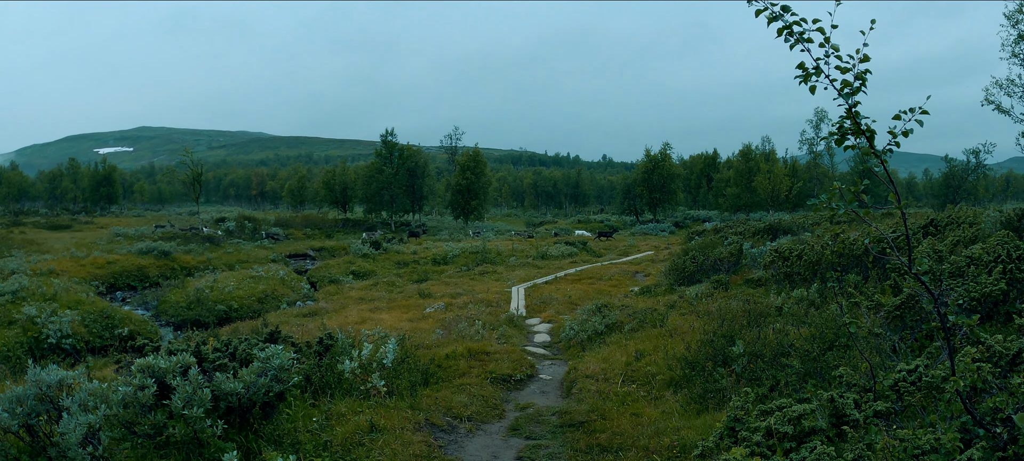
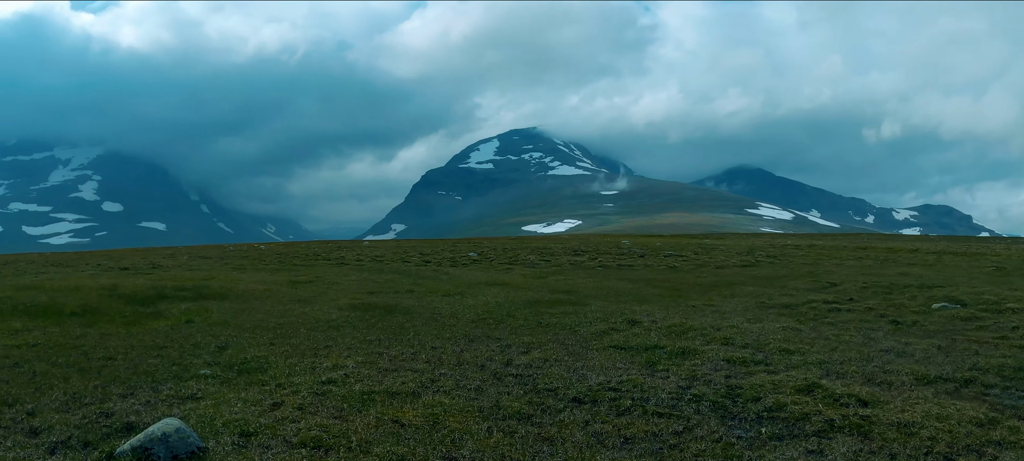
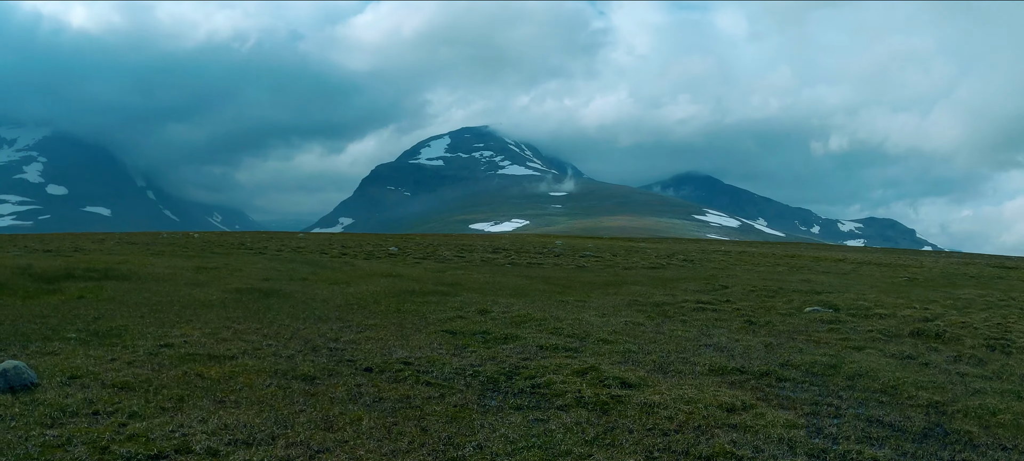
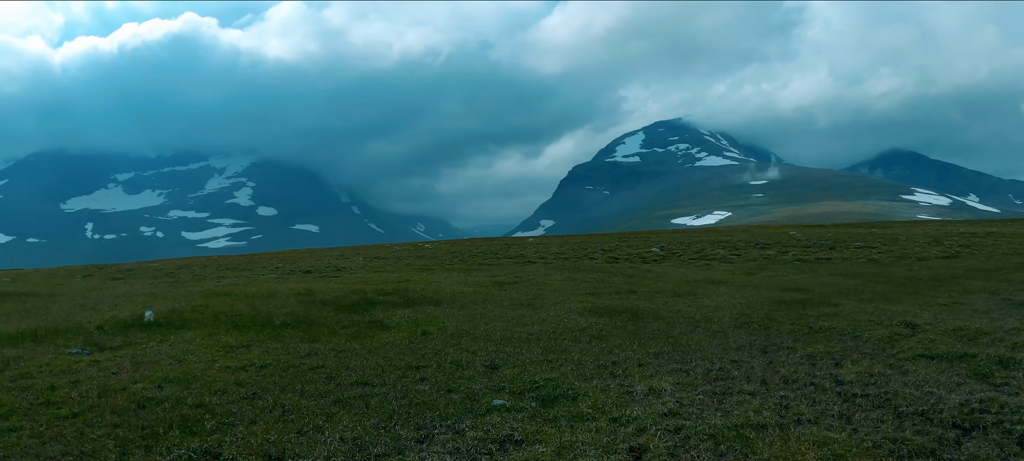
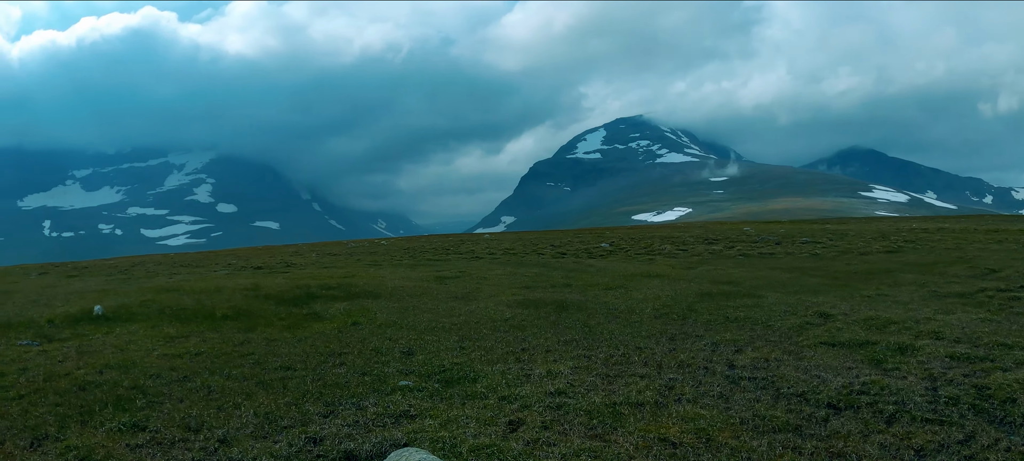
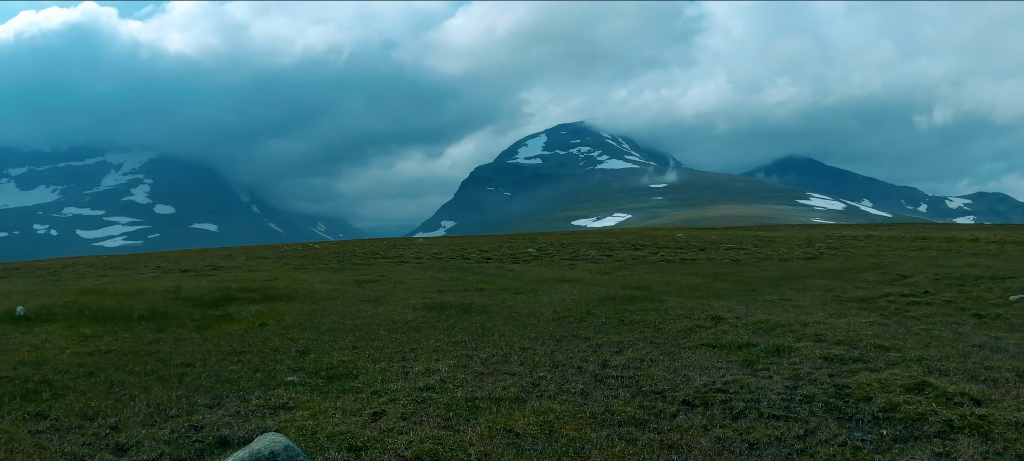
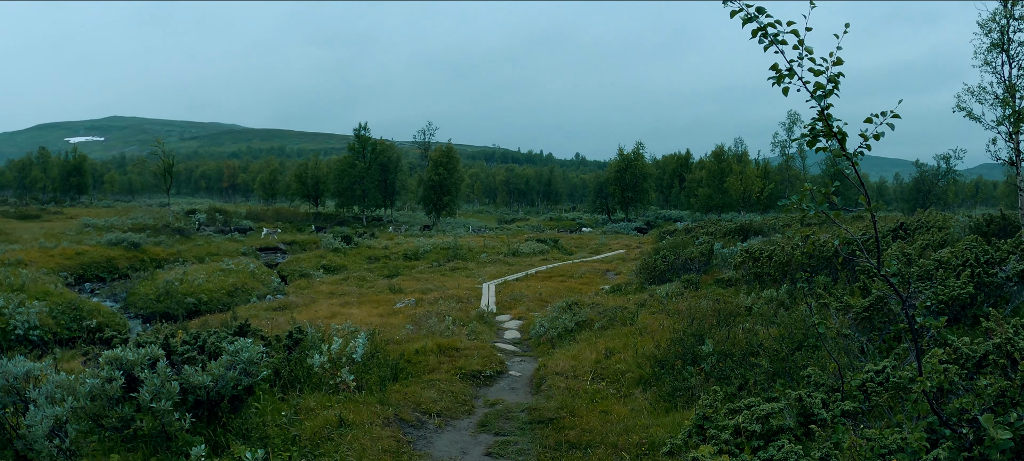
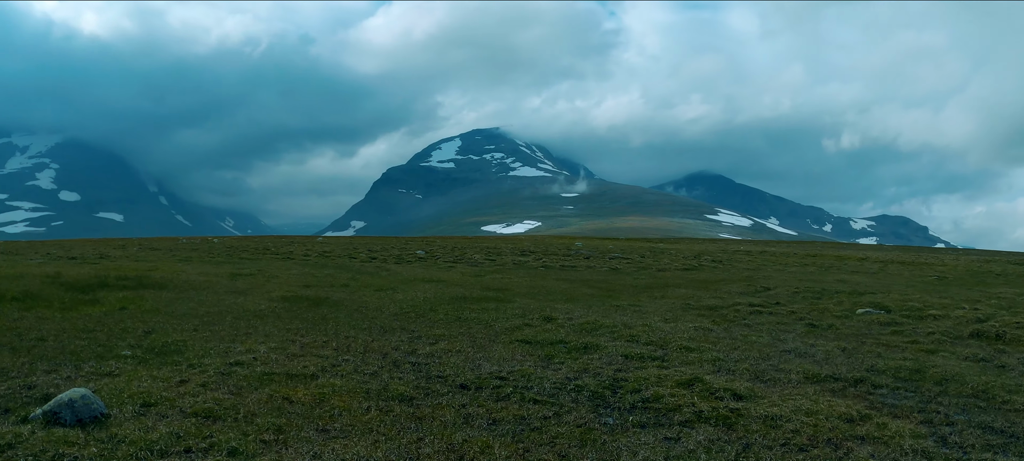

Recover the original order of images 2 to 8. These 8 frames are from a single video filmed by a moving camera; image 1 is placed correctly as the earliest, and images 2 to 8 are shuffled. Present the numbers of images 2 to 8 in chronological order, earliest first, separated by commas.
7, 3, 8, 2, 6, 5, 4
